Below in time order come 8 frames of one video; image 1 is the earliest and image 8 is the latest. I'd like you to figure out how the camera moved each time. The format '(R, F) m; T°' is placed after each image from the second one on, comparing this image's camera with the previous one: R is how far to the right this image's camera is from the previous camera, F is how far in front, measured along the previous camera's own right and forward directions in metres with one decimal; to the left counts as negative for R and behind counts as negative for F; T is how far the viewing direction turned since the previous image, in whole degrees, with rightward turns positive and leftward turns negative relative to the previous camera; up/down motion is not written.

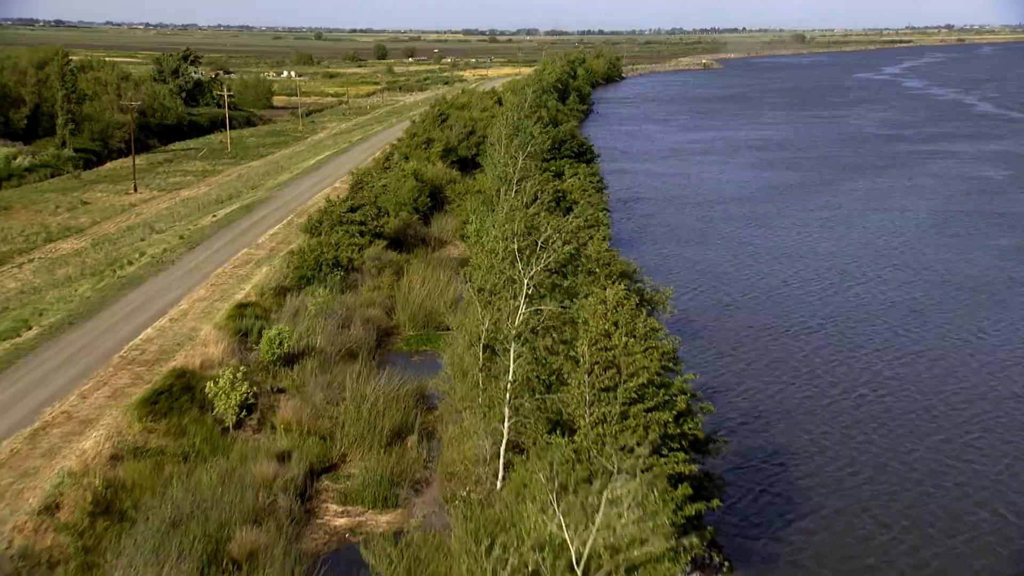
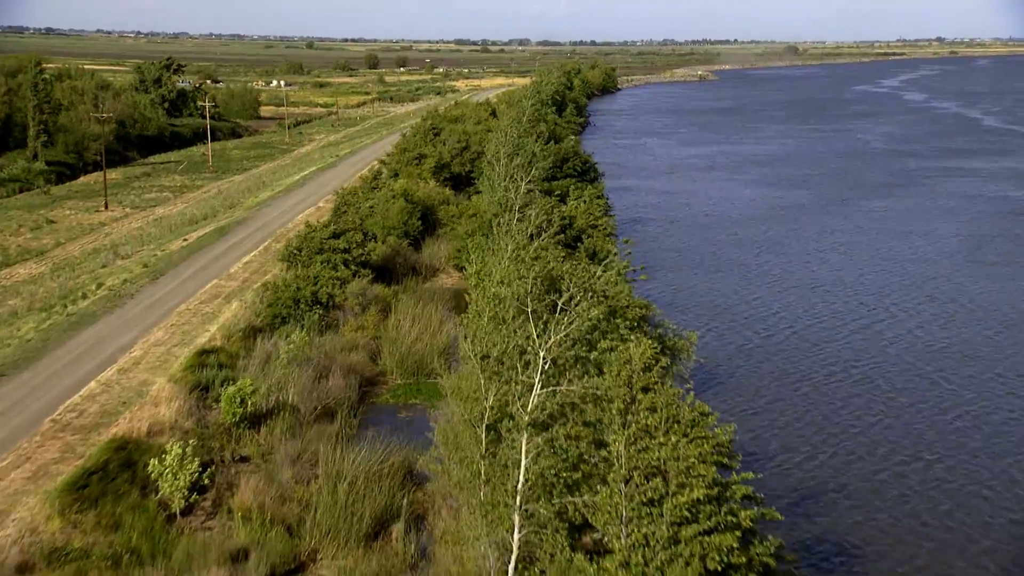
(-0.1, +1.8) m; 0°
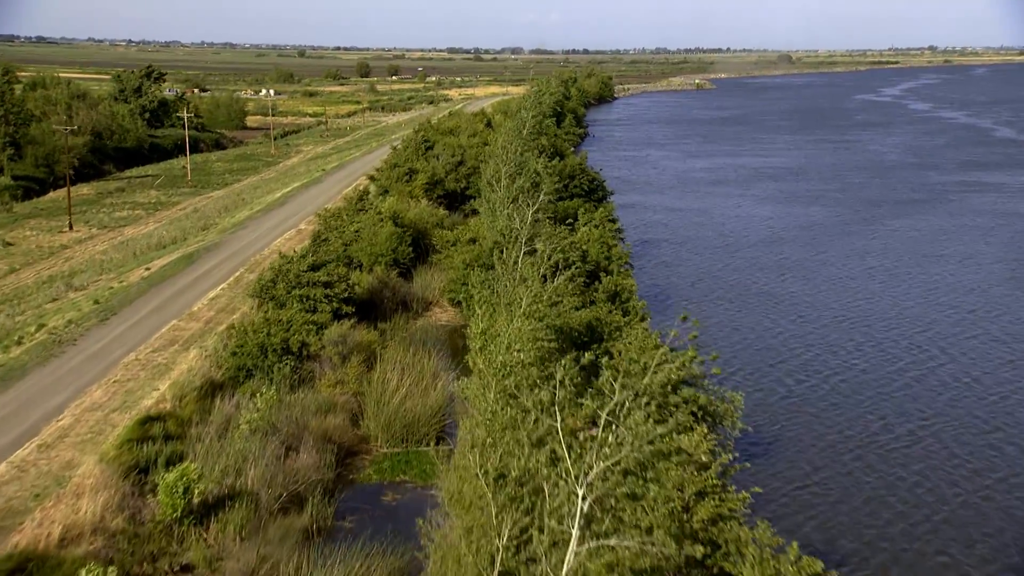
(-0.1, +2.2) m; 0°
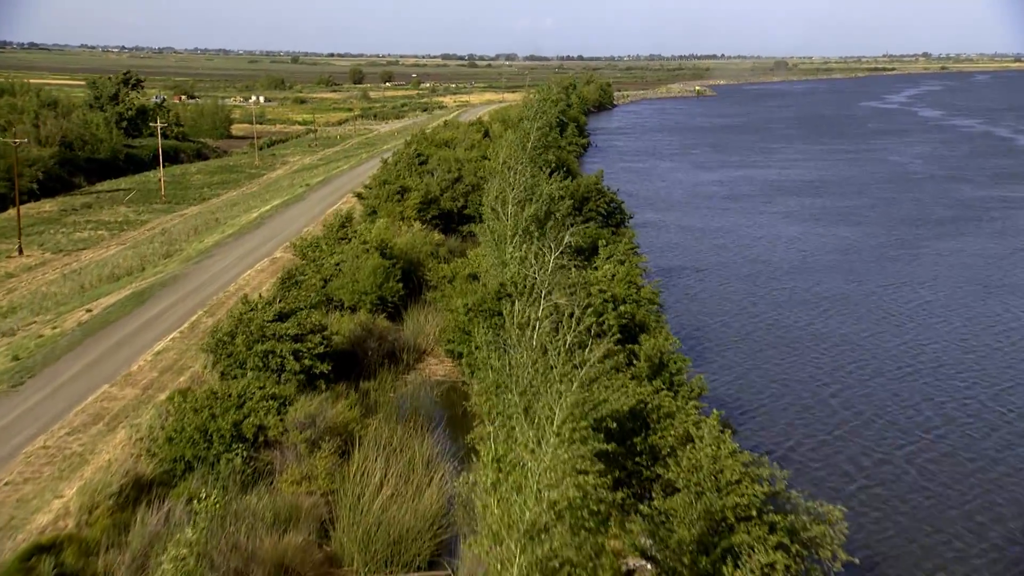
(-0.2, +2.7) m; 0°
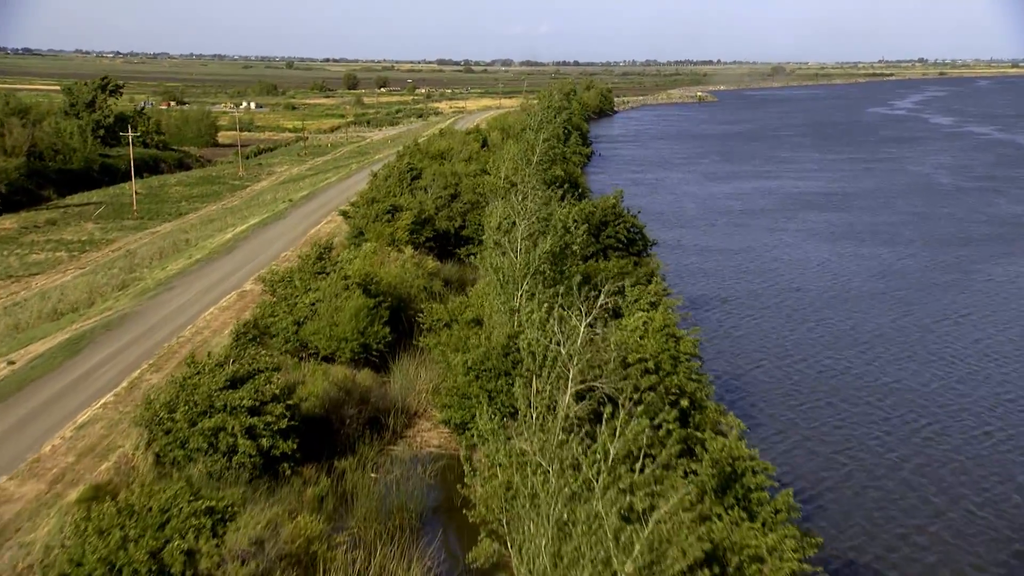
(-0.1, +2.5) m; 0°
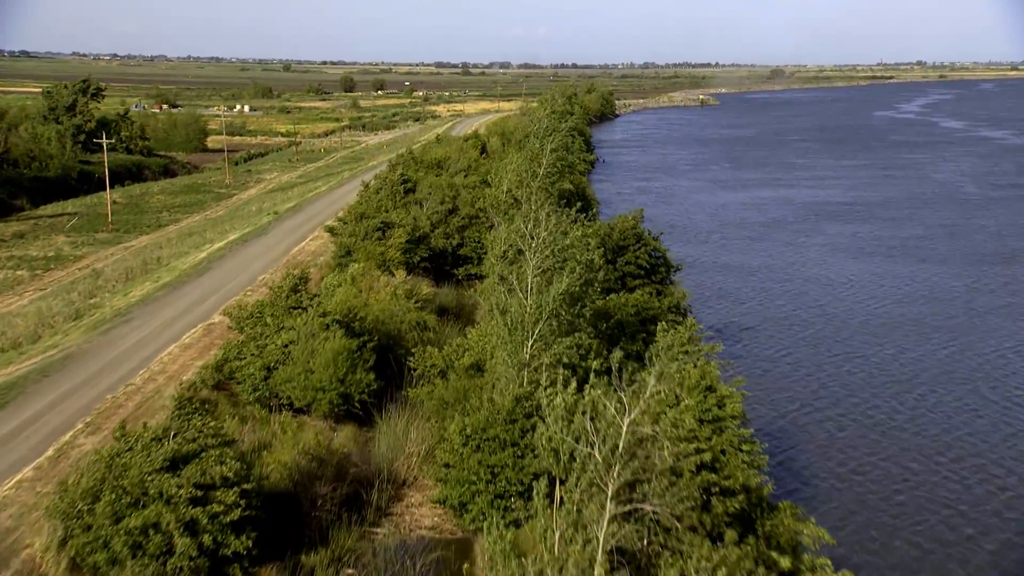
(-0.1, +2.0) m; 0°
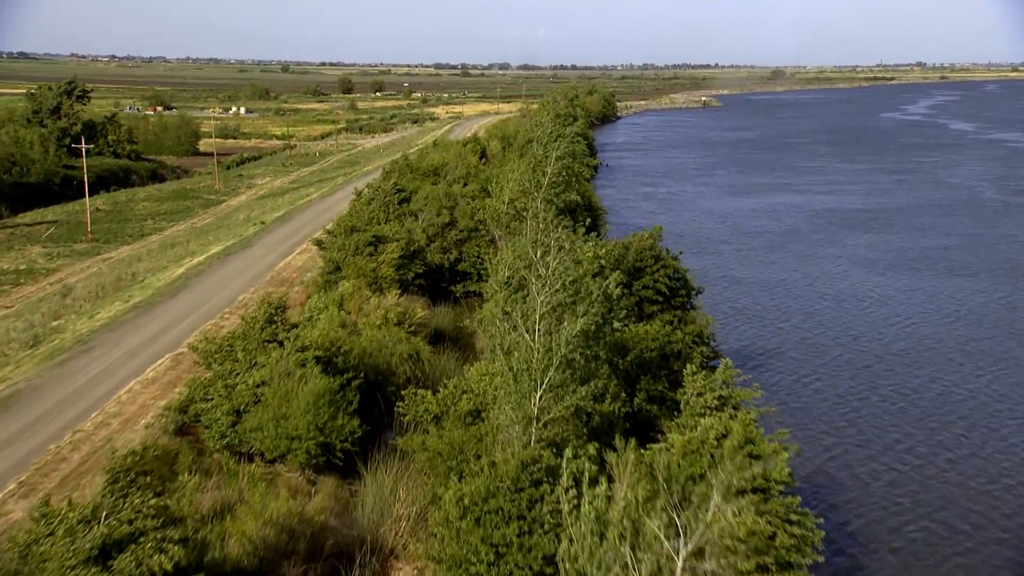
(0.0, +1.5) m; 0°
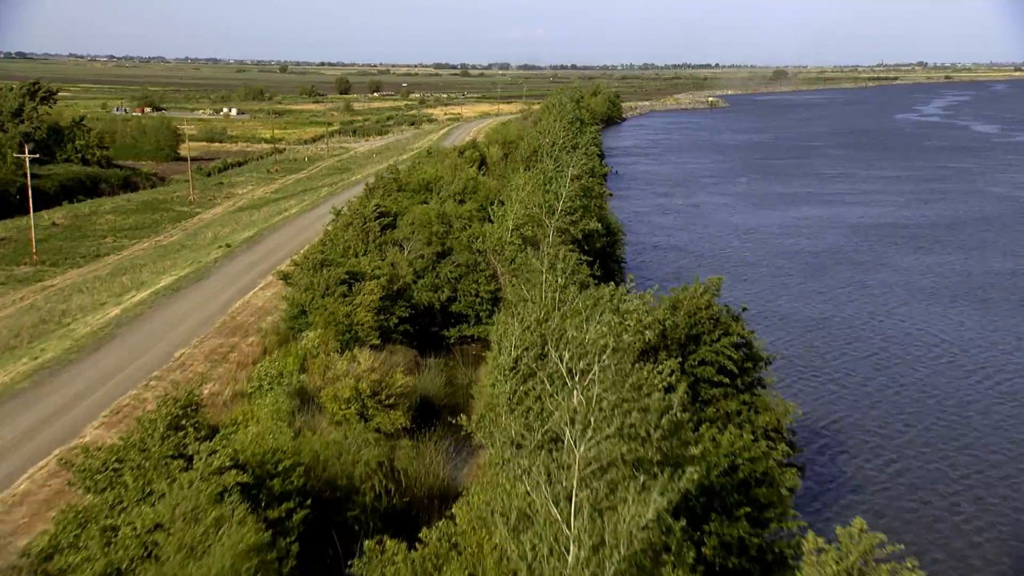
(-0.1, +3.3) m; 0°
